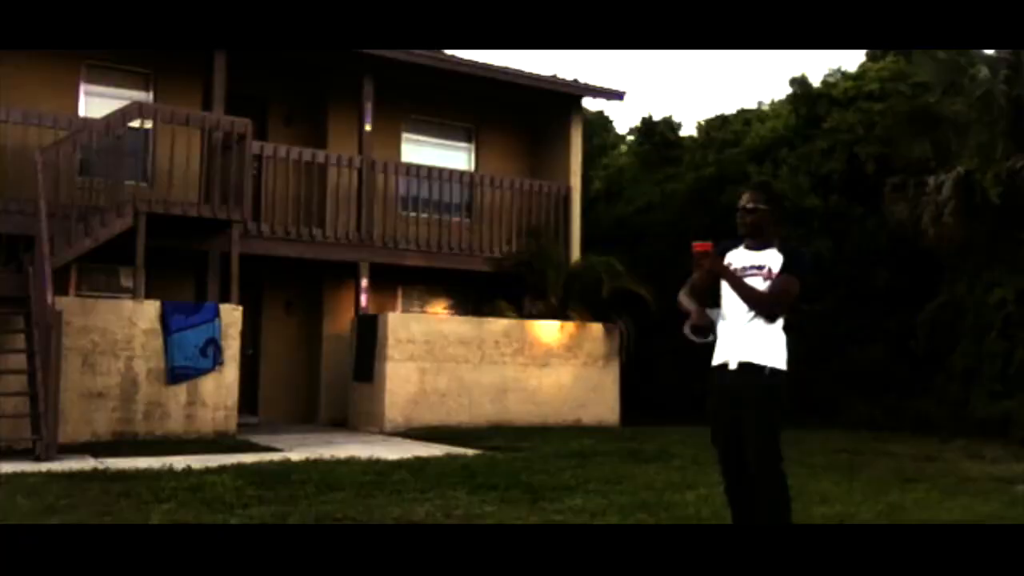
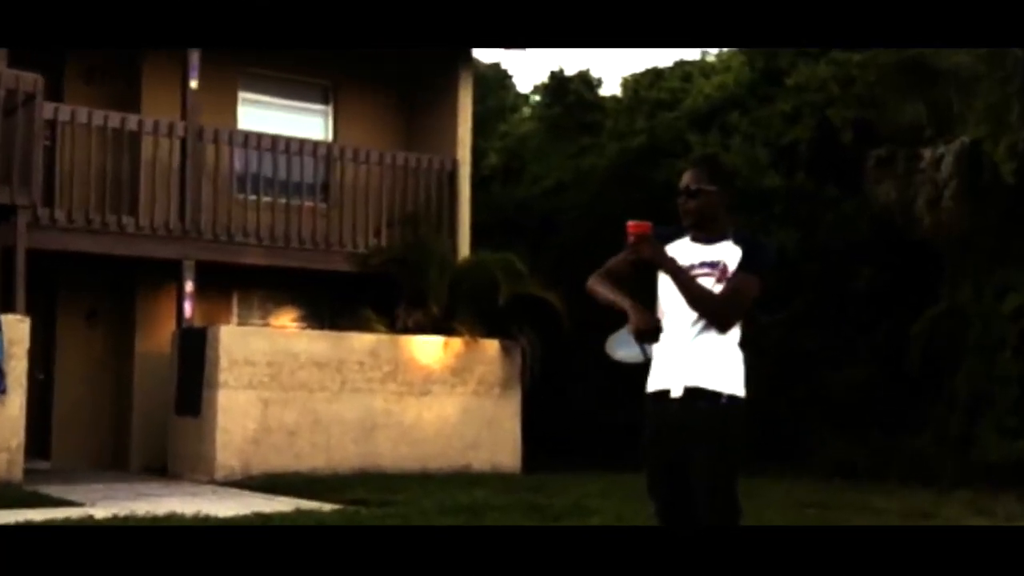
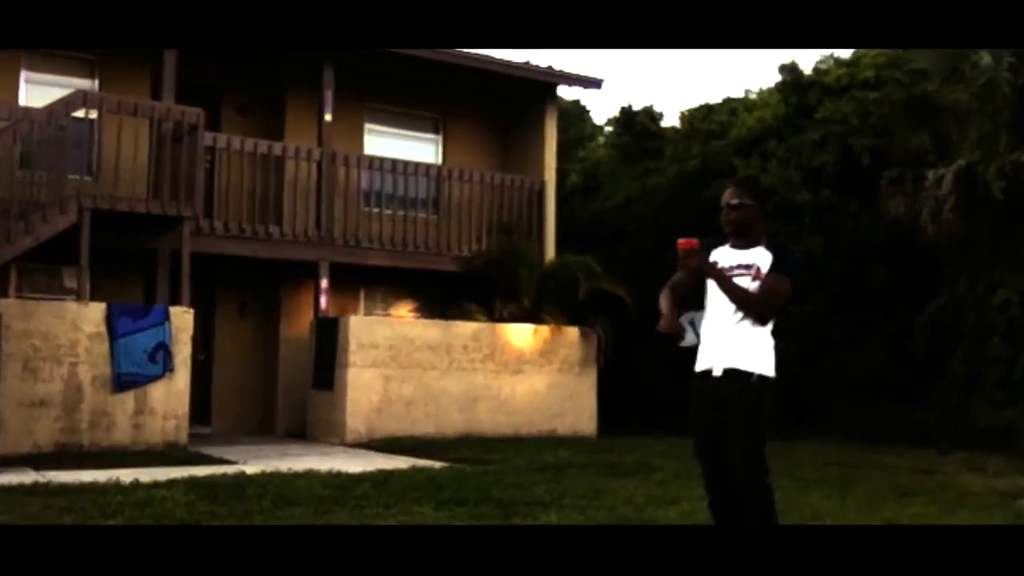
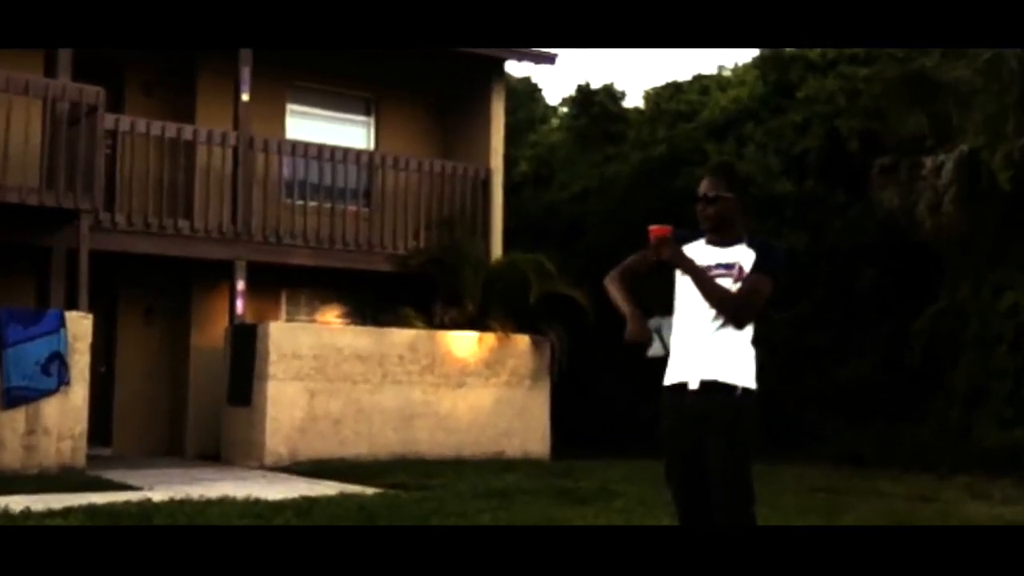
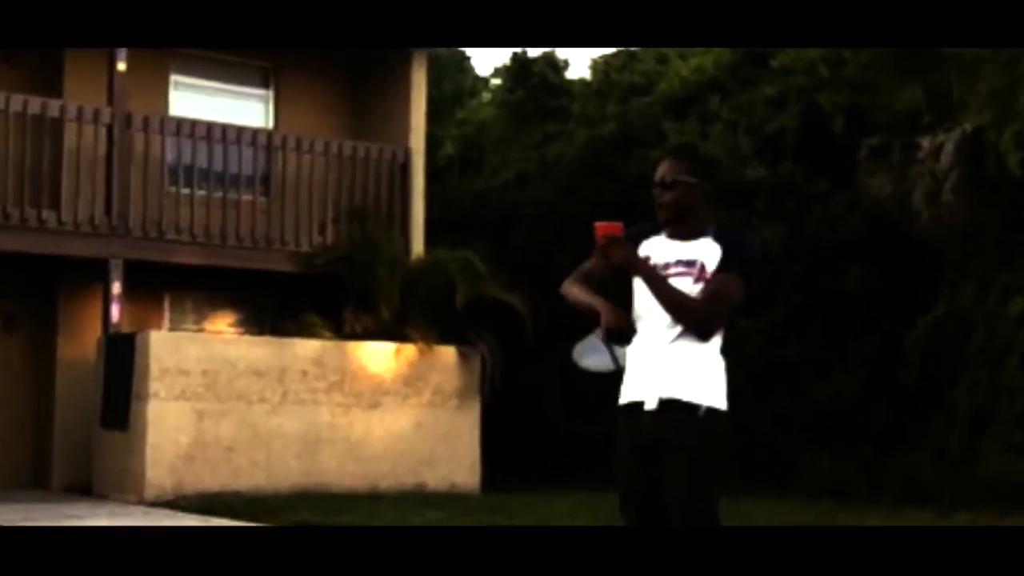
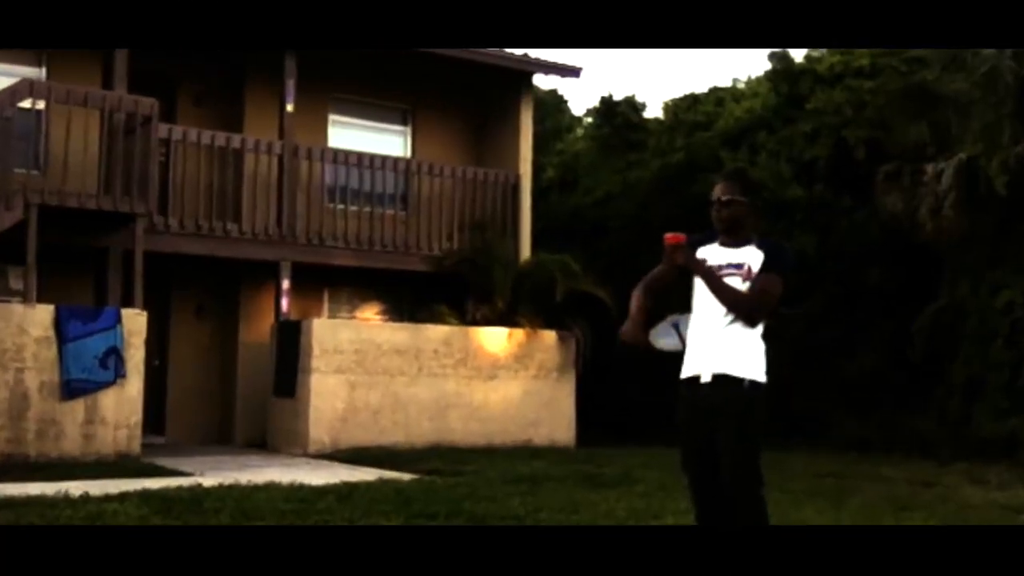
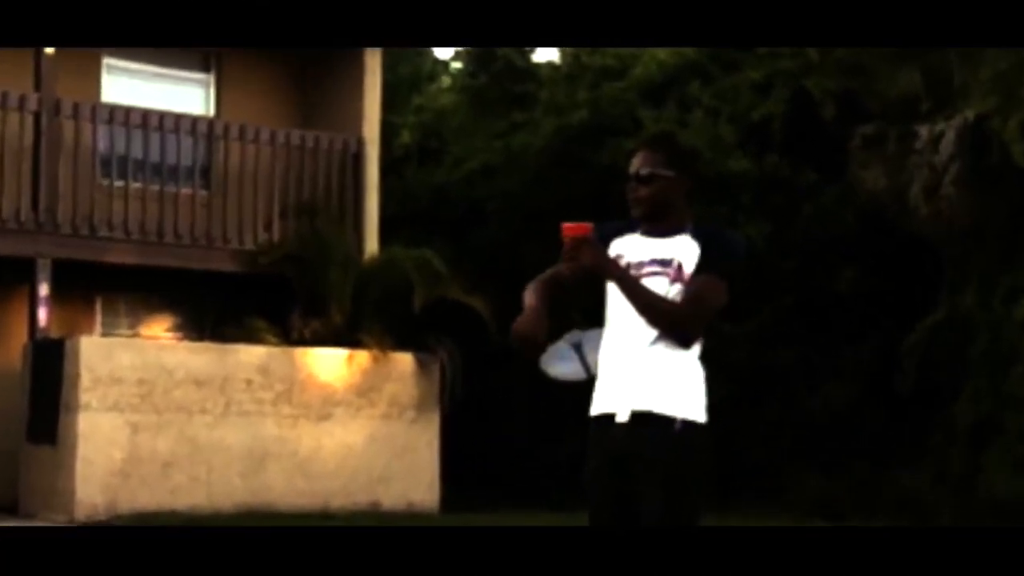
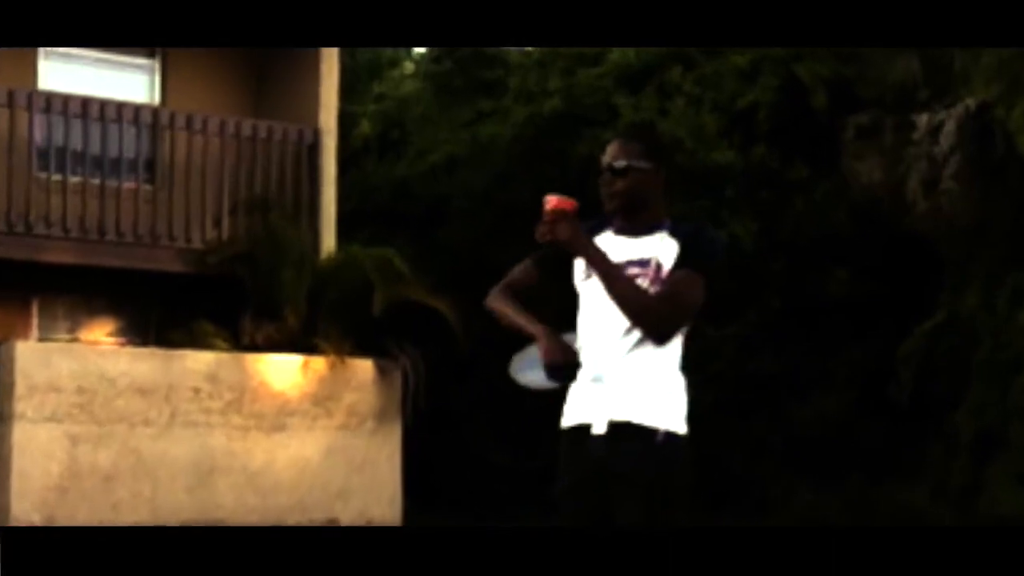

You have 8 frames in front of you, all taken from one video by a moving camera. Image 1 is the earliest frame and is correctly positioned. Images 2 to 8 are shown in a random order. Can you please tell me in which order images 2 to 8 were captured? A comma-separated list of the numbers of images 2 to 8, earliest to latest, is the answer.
3, 6, 4, 2, 5, 7, 8
